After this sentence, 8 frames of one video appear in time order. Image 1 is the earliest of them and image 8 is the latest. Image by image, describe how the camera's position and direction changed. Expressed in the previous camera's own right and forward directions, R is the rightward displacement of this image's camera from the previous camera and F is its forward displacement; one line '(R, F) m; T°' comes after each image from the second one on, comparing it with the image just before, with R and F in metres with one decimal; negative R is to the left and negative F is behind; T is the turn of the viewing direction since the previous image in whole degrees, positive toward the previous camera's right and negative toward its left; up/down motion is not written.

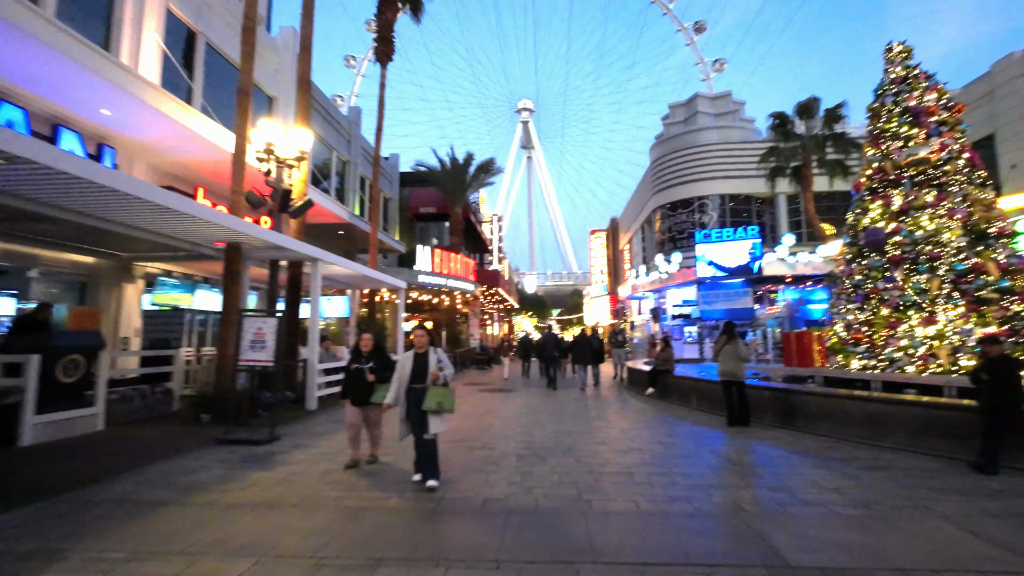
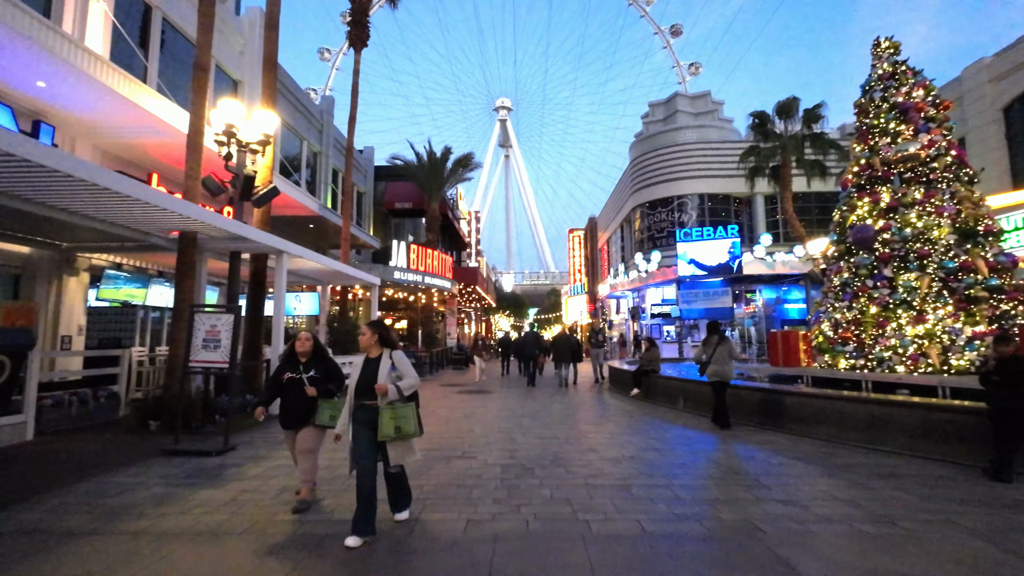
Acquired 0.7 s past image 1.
(-0.1, +0.6) m; +3°
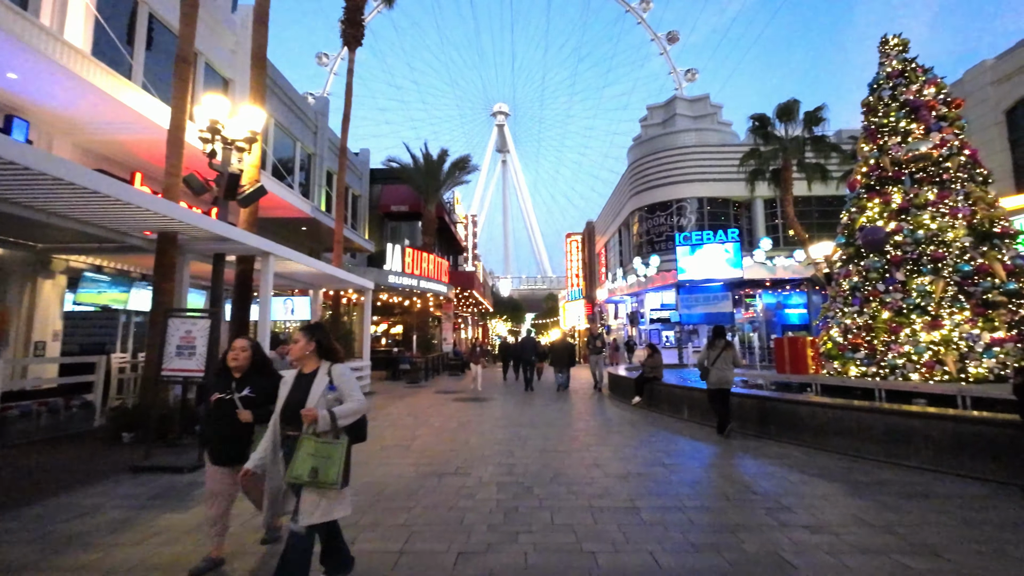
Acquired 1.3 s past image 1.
(0.0, +0.4) m; 0°
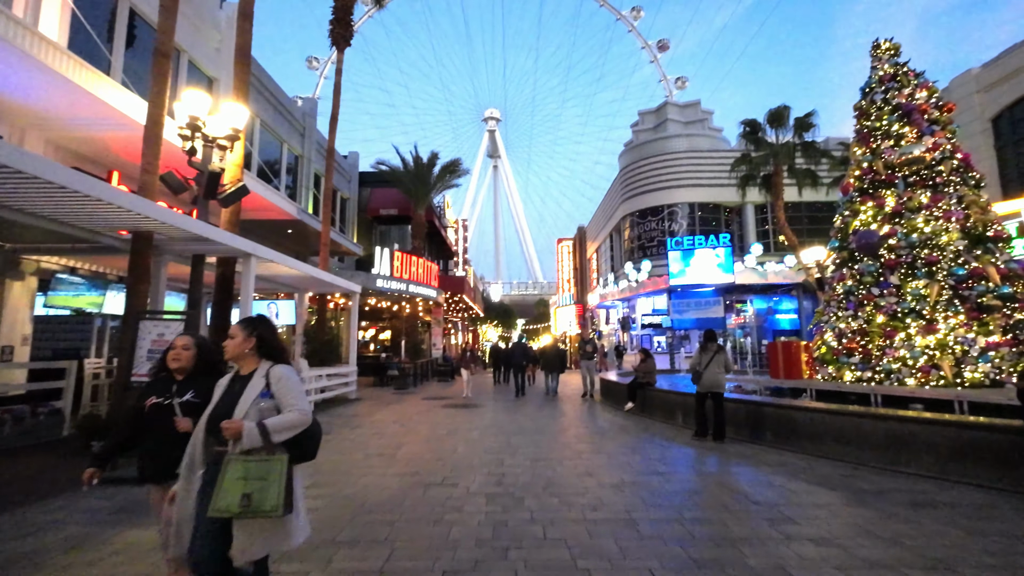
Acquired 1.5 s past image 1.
(0.0, +0.2) m; +1°
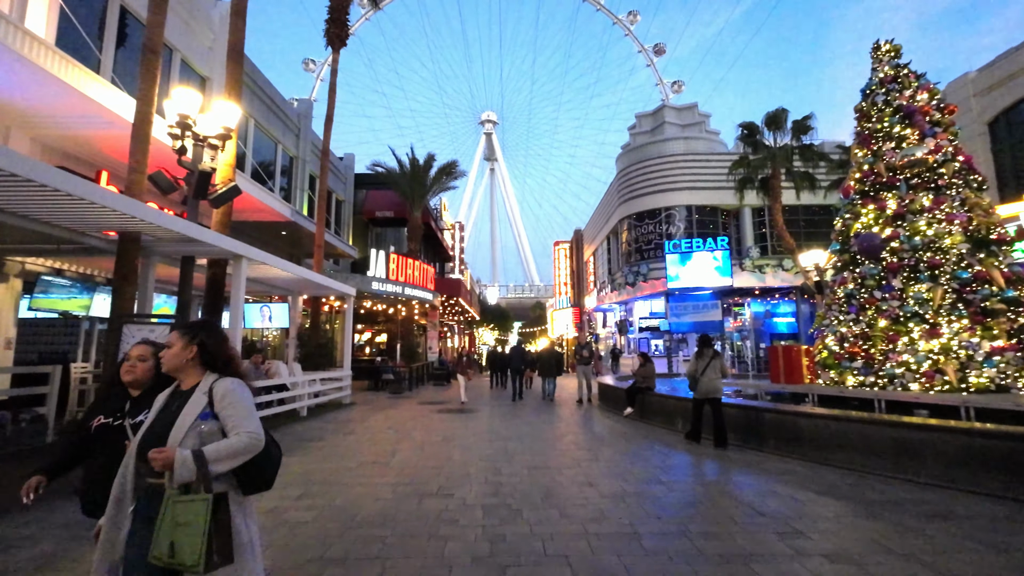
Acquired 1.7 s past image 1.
(0.0, +0.2) m; 0°
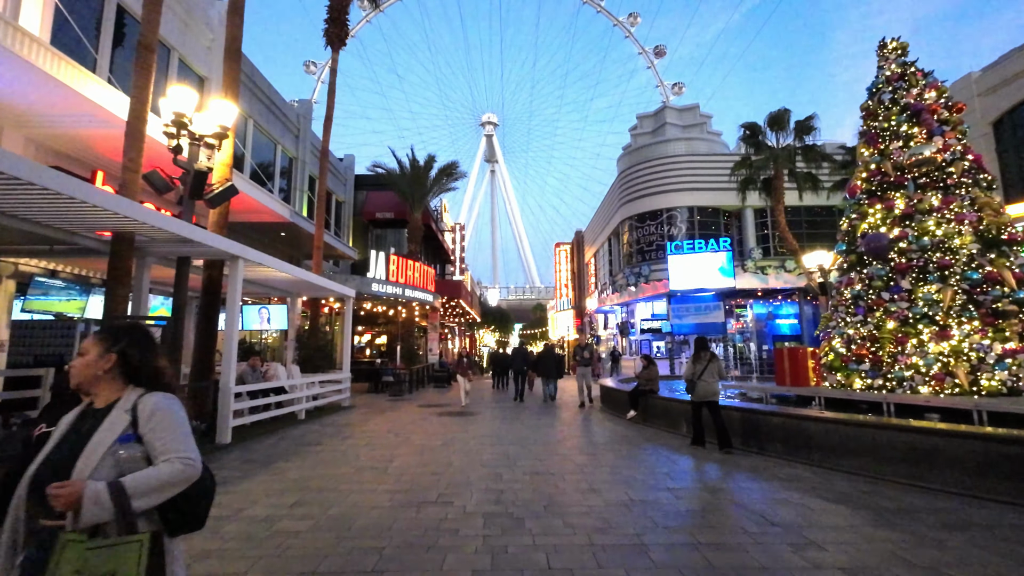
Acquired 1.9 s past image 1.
(0.0, +0.2) m; 0°
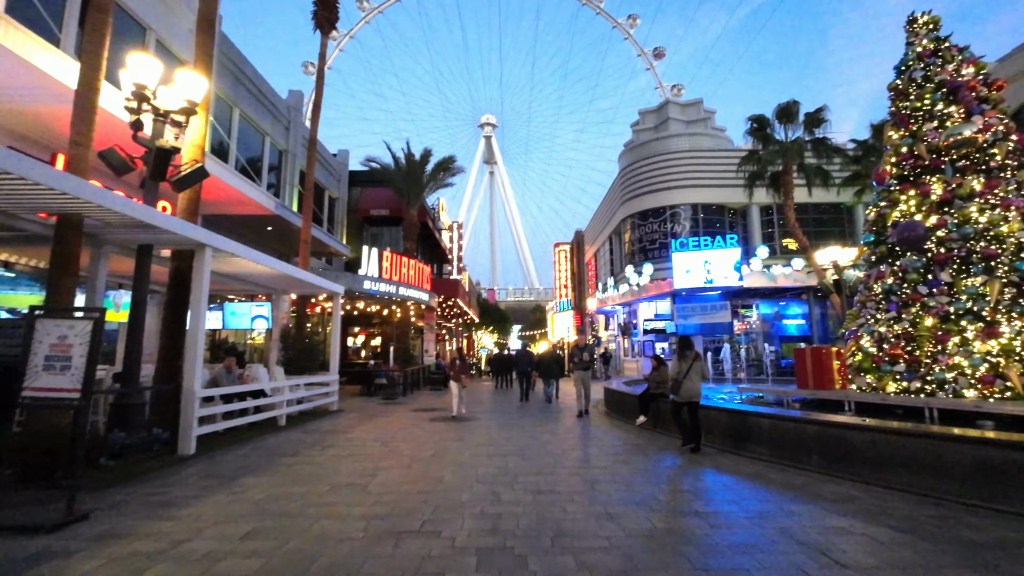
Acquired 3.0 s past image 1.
(0.0, +0.9) m; 0°
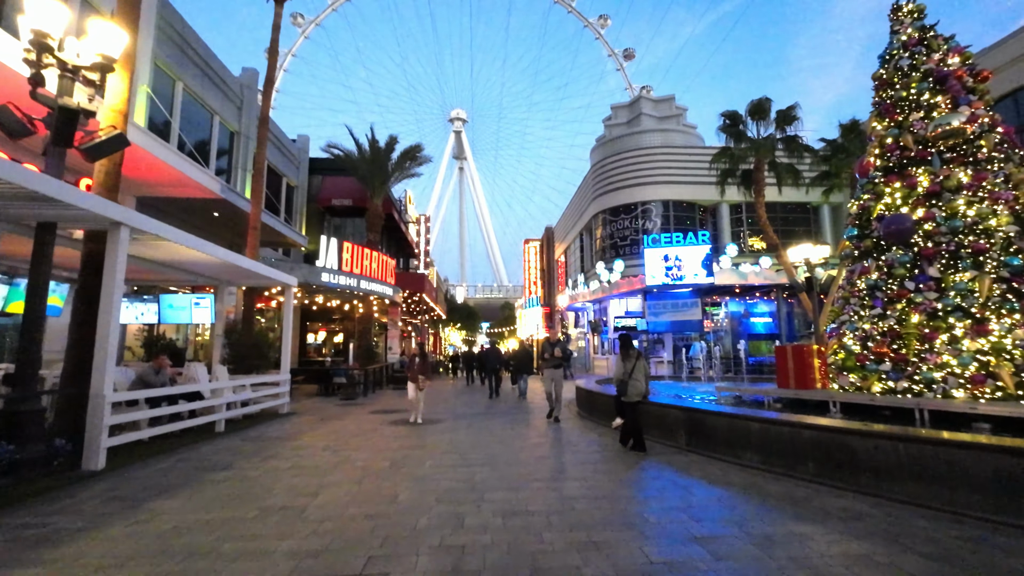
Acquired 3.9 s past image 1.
(0.0, +0.8) m; +4°
